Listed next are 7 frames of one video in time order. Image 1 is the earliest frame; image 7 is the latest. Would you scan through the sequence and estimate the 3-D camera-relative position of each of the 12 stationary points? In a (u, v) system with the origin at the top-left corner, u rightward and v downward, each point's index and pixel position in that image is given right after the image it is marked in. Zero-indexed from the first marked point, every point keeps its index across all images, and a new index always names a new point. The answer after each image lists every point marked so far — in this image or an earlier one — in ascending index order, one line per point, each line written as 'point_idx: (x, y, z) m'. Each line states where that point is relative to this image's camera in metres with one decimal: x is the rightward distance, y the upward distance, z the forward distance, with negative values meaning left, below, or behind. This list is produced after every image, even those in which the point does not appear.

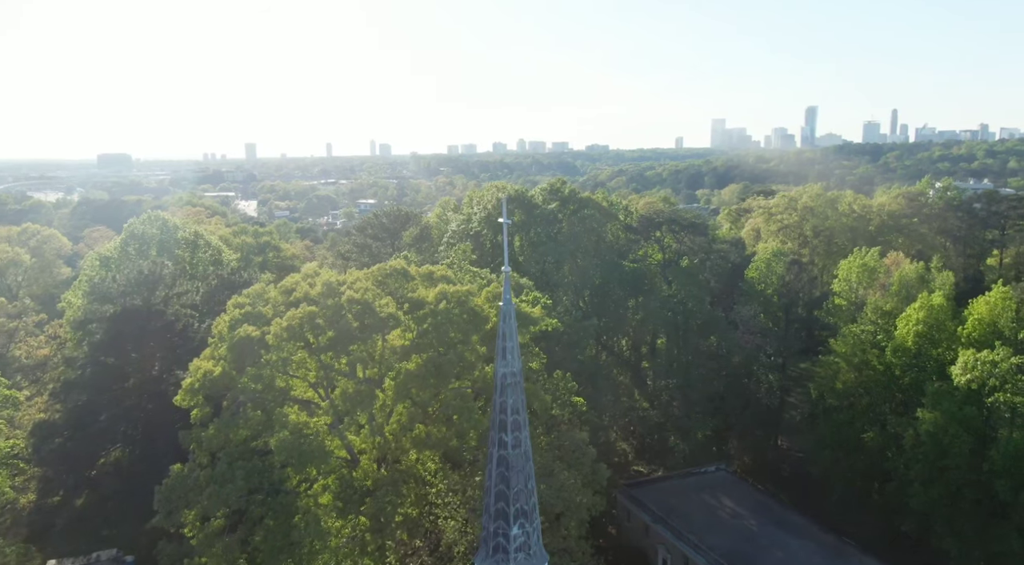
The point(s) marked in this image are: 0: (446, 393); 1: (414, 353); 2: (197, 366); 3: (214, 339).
0: (-1.5, -2.5, +18.6) m
1: (-2.2, -1.6, +18.7) m
2: (-7.4, -1.9, +19.0) m
3: (-7.3, -1.4, +19.8) m
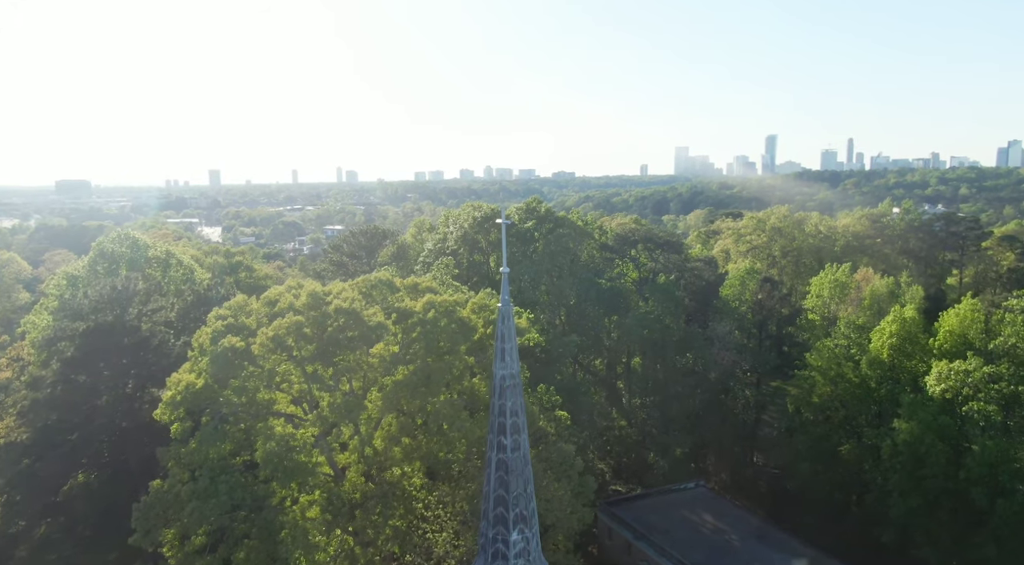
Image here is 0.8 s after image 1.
0: (-1.7, -2.7, +18.4) m
1: (-2.5, -1.8, +18.4) m
2: (-7.7, -2.2, +18.5) m
3: (-7.6, -1.7, +19.3) m
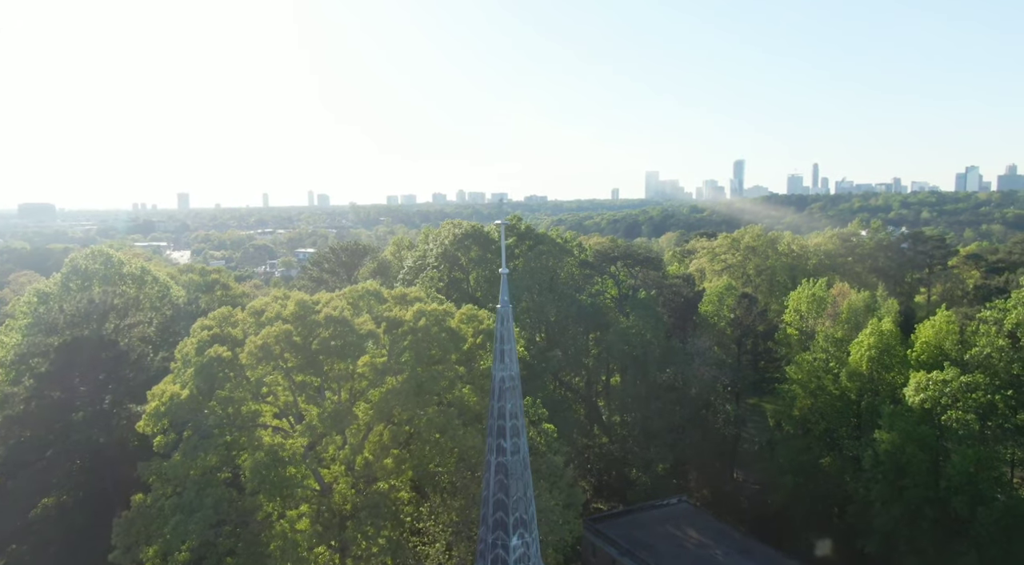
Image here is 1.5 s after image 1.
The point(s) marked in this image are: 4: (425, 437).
0: (-1.9, -2.9, +18.2) m
1: (-2.6, -2.0, +18.2) m
2: (-7.9, -2.4, +18.1) m
3: (-7.8, -1.9, +18.9) m
4: (-1.9, -3.5, +18.6) m
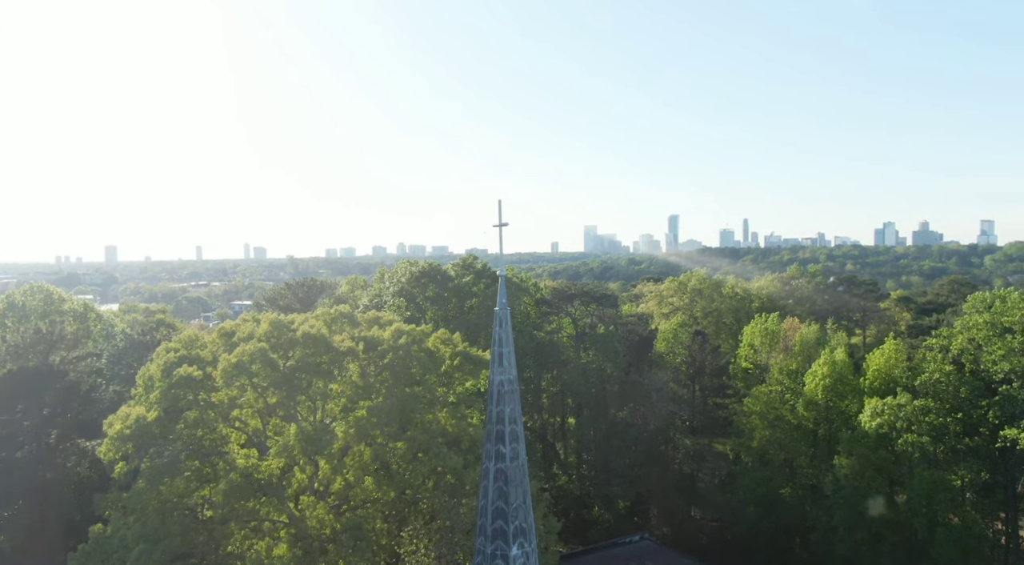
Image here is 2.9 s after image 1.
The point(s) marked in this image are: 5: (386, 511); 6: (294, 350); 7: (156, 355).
0: (-2.3, -3.3, +17.7) m
1: (-3.0, -2.4, +17.7) m
2: (-8.2, -2.8, +17.1) m
3: (-8.3, -2.3, +17.9) m
4: (-2.3, -3.9, +18.1) m
5: (-2.8, -5.1, +18.1) m
6: (-4.8, -1.5, +17.5) m
7: (-8.1, -1.6, +18.3) m
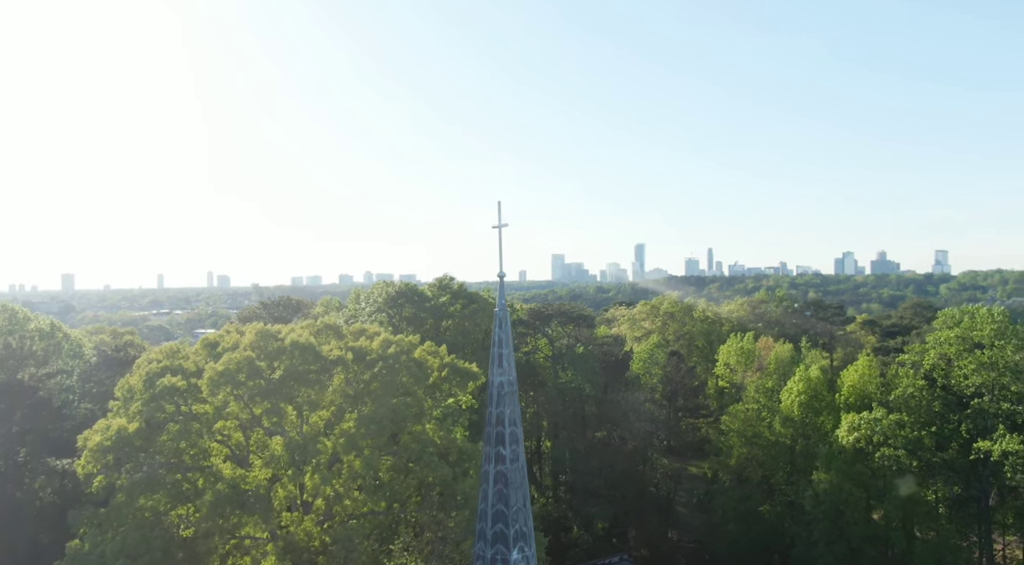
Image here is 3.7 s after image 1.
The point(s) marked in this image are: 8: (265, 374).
0: (-2.5, -3.5, +17.4) m
1: (-3.2, -2.6, +17.5) m
2: (-8.4, -2.9, +16.6) m
3: (-8.5, -2.5, +17.4) m
4: (-2.5, -4.1, +17.8) m
5: (-3.1, -5.3, +17.7) m
6: (-4.9, -1.6, +17.2) m
7: (-8.3, -1.9, +17.8) m
8: (-5.2, -2.0, +16.9) m
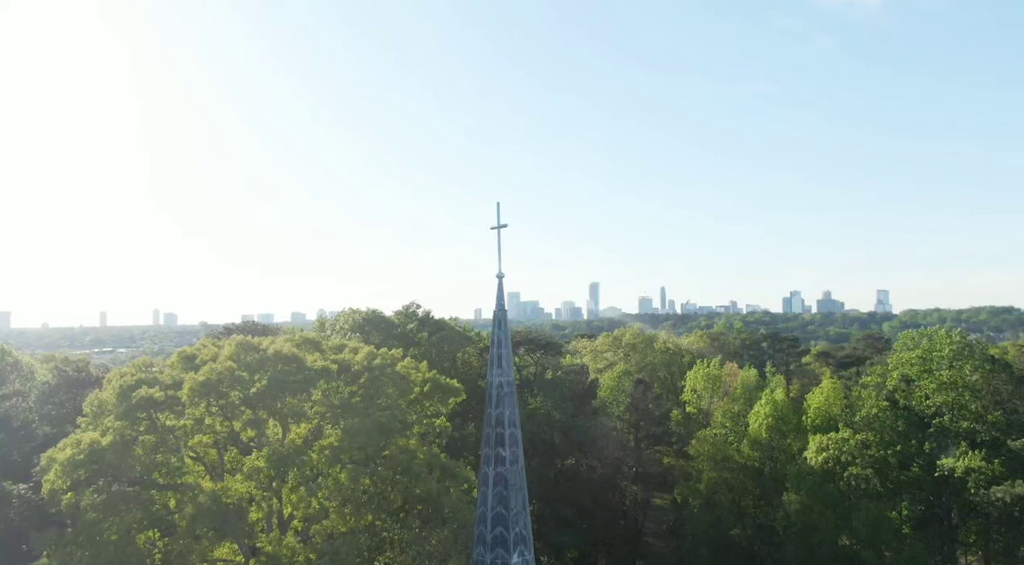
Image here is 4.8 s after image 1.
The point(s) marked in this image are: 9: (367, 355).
0: (-2.7, -3.7, +17.1) m
1: (-3.5, -2.8, +17.1) m
2: (-8.6, -3.1, +15.8) m
3: (-8.7, -2.7, +16.7) m
4: (-2.8, -4.3, +17.3) m
5: (-3.3, -5.6, +17.2) m
6: (-5.2, -1.8, +16.8) m
7: (-8.6, -2.1, +17.1) m
8: (-5.5, -2.1, +16.5) m
9: (-3.3, -1.7, +18.1) m
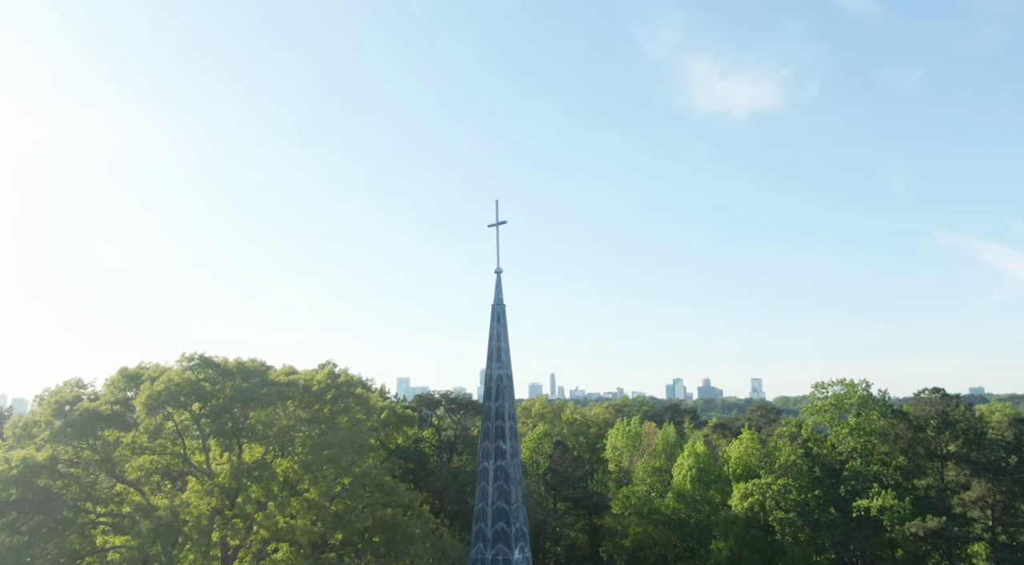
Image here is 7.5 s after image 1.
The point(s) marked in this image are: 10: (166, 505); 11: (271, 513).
0: (-3.3, -3.9, +16.2) m
1: (-4.1, -3.0, +16.2) m
2: (-8.9, -3.0, +14.1) m
3: (-9.2, -2.8, +15.0) m
4: (-3.4, -4.6, +16.4) m
5: (-3.9, -5.8, +15.9) m
6: (-5.7, -2.0, +15.7) m
7: (-9.1, -2.2, +15.5) m
8: (-5.9, -2.3, +15.4) m
9: (-4.0, -2.1, +17.3) m
10: (-6.2, -4.1, +14.1) m
11: (-4.7, -4.5, +14.7) m
